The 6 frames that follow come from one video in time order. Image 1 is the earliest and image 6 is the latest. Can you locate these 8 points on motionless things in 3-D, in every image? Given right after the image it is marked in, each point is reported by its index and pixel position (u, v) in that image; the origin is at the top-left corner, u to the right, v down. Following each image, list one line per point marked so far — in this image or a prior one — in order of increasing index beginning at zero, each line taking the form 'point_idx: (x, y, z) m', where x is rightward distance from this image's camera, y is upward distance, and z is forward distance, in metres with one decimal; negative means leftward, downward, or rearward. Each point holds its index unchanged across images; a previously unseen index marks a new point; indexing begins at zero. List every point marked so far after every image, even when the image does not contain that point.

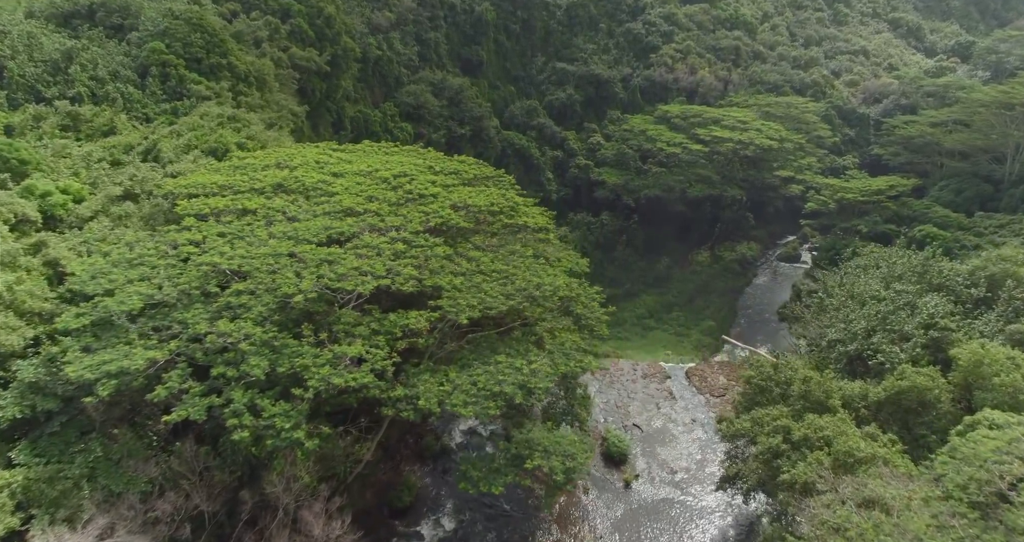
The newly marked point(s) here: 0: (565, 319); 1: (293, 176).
0: (+1.2, -1.1, +14.7) m
1: (-5.7, +2.5, +17.5) m
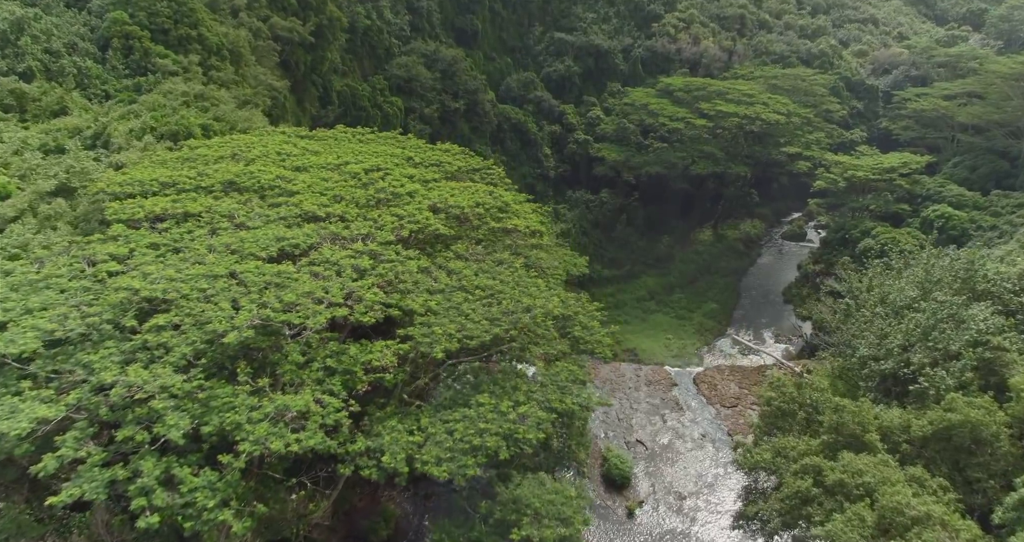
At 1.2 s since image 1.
0: (+0.9, -1.4, +12.6) m
1: (-6.0, +2.3, +15.2) m
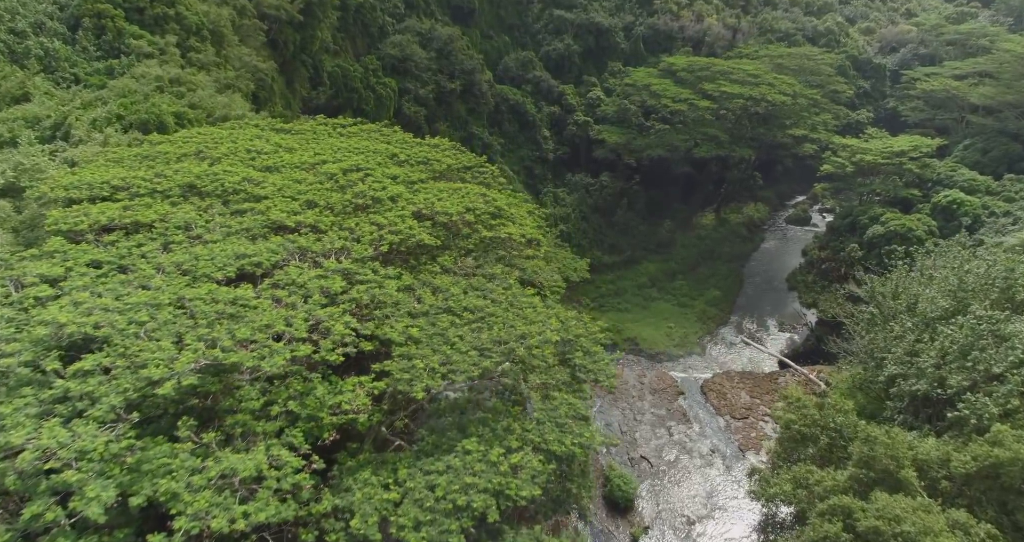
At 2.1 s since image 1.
0: (+0.8, -1.7, +11.1) m
1: (-6.1, +2.0, +13.6) m
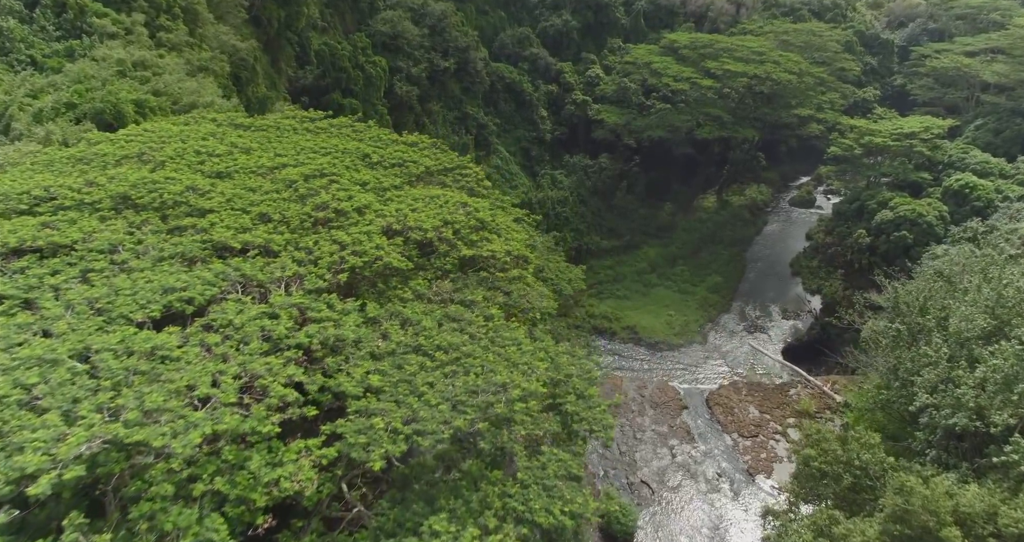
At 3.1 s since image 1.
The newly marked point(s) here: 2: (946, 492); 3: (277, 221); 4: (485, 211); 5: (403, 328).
0: (+0.5, -2.2, +9.5) m
1: (-6.4, +1.6, +11.8) m
2: (+7.1, -3.6, +10.9) m
3: (-4.0, +0.9, +11.3) m
4: (-0.5, +1.2, +13.0) m
5: (-1.6, -0.8, +10.0) m
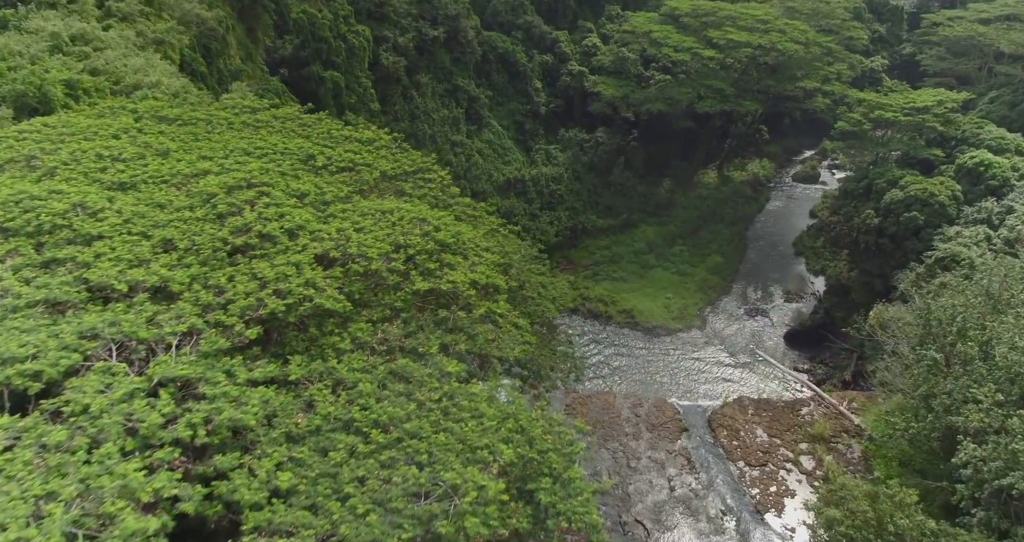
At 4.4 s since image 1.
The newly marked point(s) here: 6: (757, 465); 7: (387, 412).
0: (+0.1, -2.8, +7.4) m
1: (-6.9, +1.1, +9.6) m
2: (+6.6, -4.1, +8.9) m
3: (-4.5, +0.3, +9.0) m
4: (-1.0, +0.7, +10.7) m
5: (-2.1, -1.4, +7.9) m
6: (+5.9, -4.7, +16.1) m
7: (-1.4, -1.6, +7.6) m
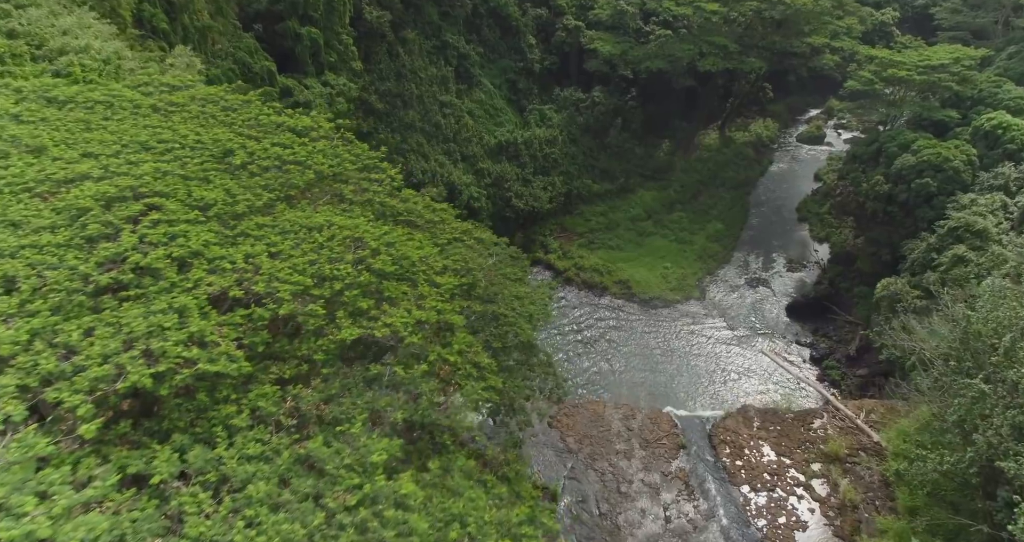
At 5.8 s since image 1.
0: (-0.5, -3.4, +5.5) m
1: (-7.4, +0.6, +7.4) m
2: (+6.1, -4.6, +7.1) m
3: (-5.0, -0.2, +6.9) m
4: (-1.5, +0.3, +8.6) m
5: (-2.6, -2.0, +5.9) m
6: (+5.4, -4.7, +14.3) m
7: (-1.9, -2.2, +5.6) m
